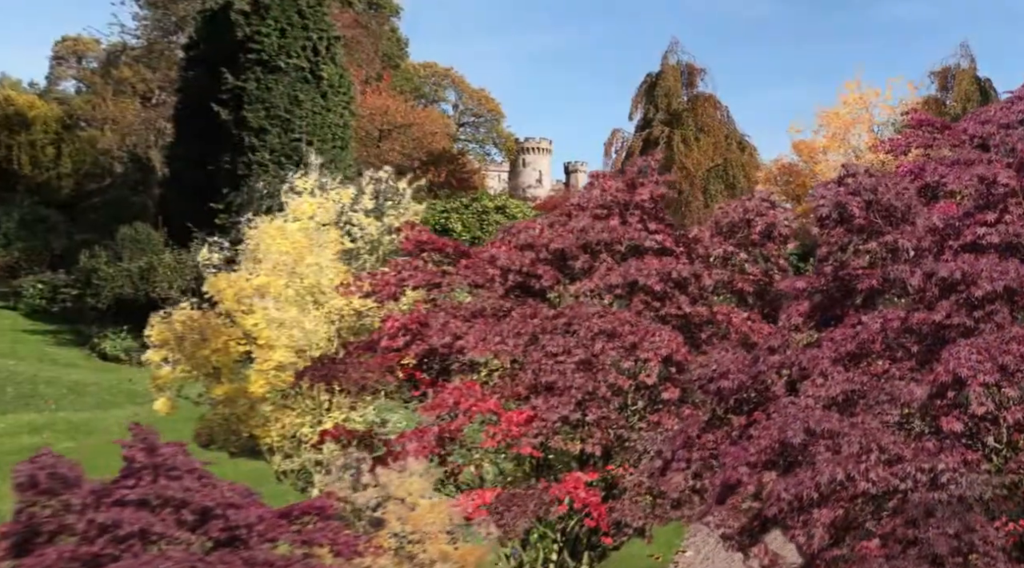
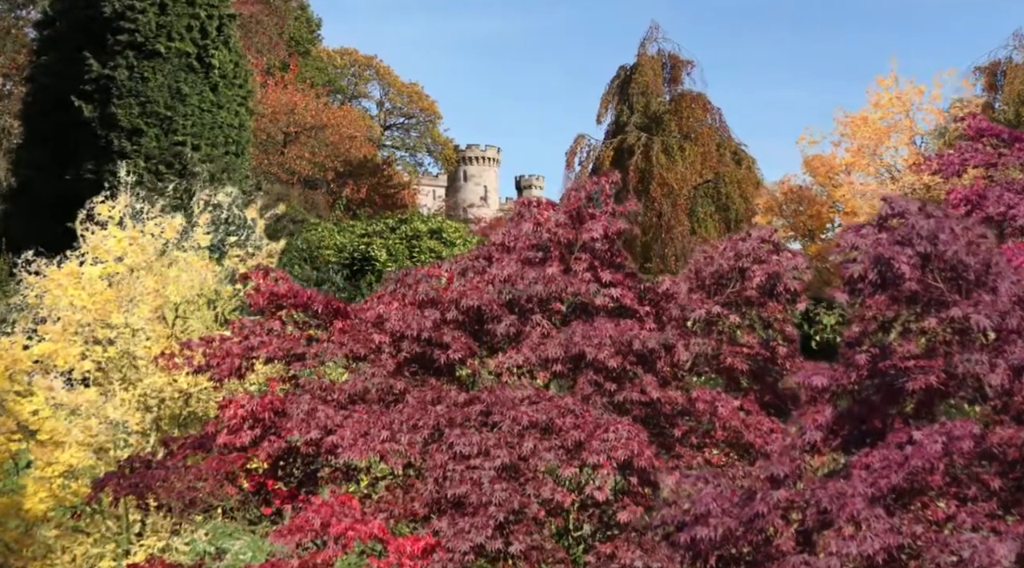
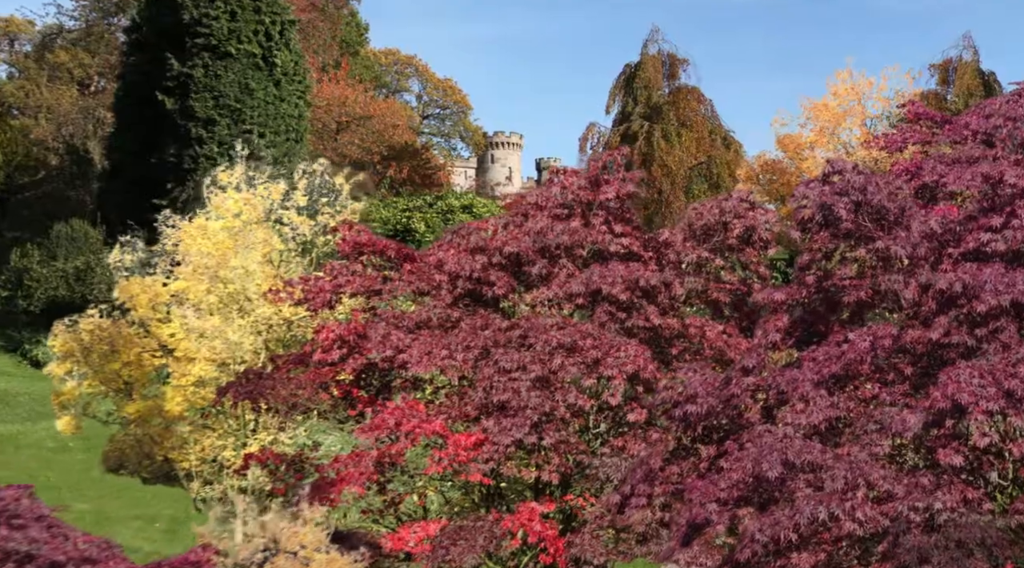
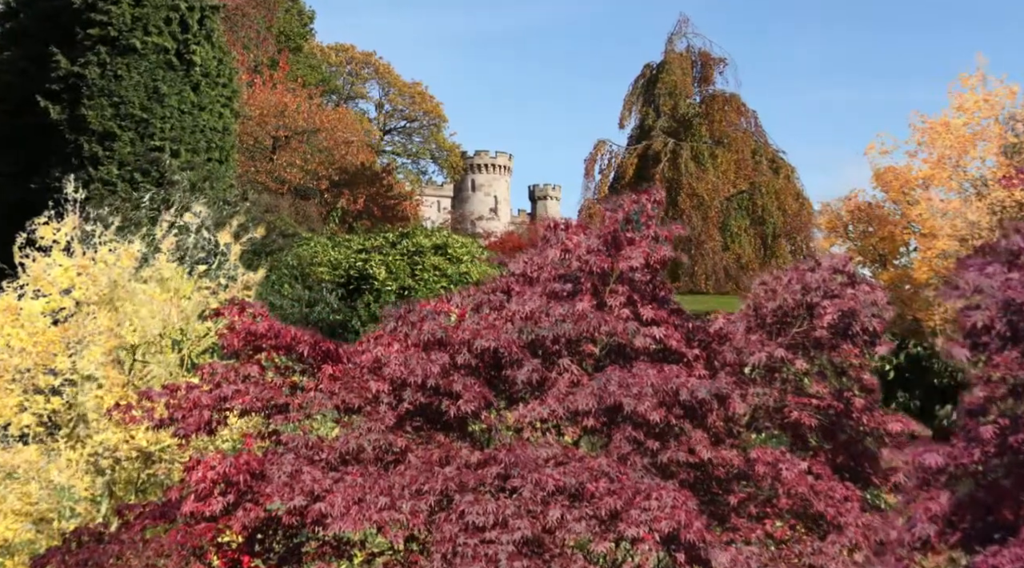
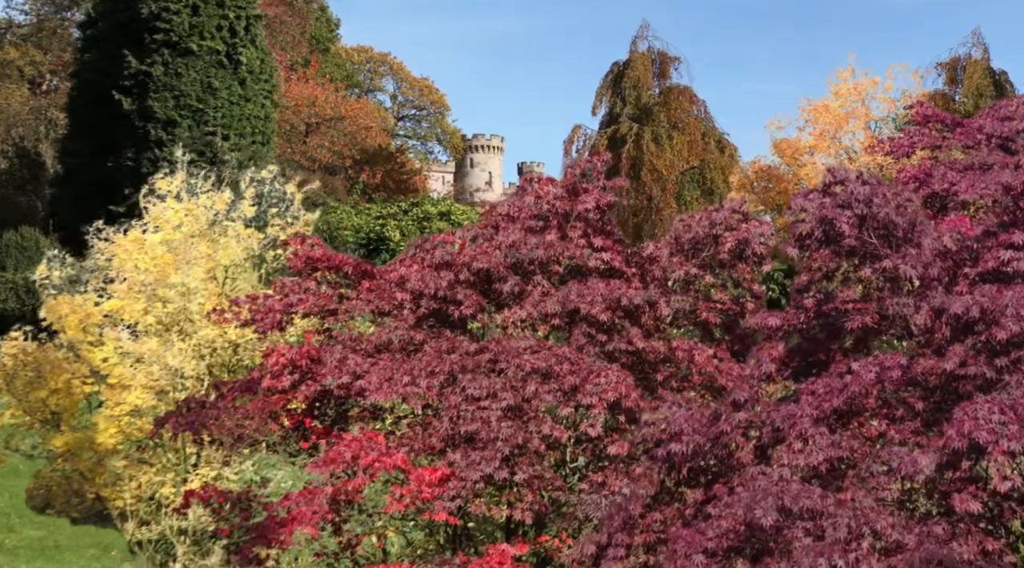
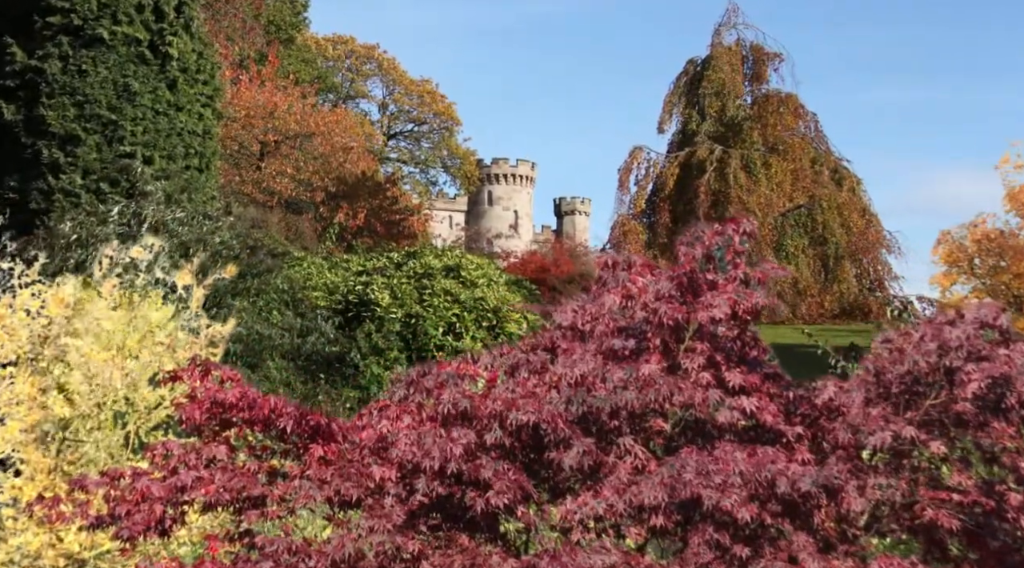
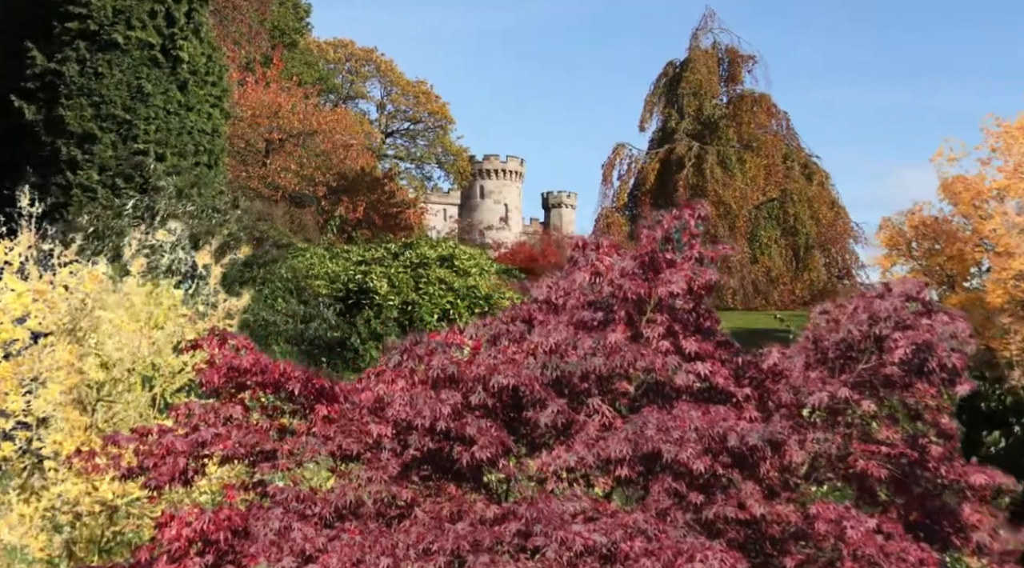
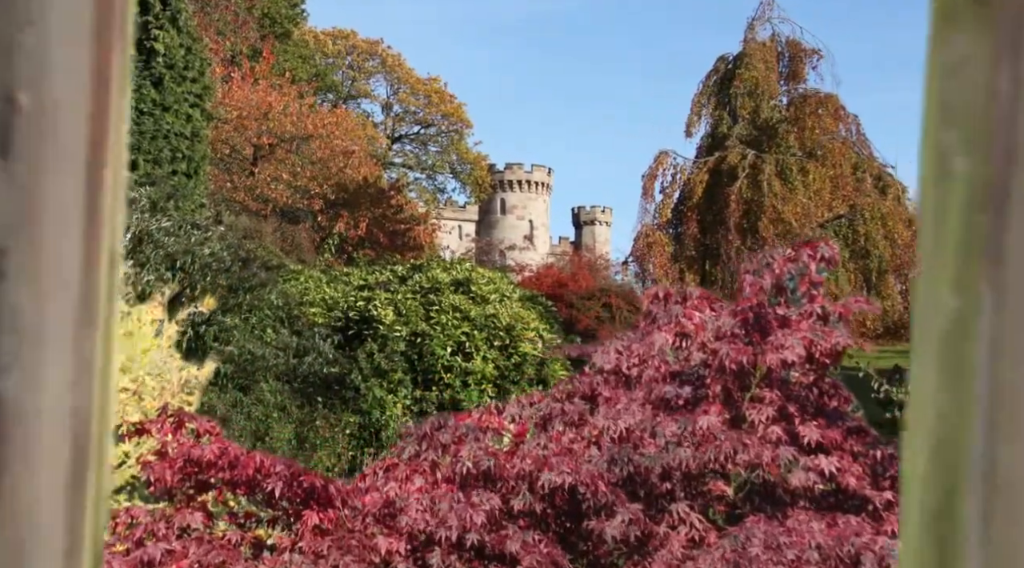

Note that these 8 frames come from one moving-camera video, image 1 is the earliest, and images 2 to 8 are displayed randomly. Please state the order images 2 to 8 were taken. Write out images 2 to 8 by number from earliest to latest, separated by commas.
3, 5, 2, 4, 7, 6, 8
